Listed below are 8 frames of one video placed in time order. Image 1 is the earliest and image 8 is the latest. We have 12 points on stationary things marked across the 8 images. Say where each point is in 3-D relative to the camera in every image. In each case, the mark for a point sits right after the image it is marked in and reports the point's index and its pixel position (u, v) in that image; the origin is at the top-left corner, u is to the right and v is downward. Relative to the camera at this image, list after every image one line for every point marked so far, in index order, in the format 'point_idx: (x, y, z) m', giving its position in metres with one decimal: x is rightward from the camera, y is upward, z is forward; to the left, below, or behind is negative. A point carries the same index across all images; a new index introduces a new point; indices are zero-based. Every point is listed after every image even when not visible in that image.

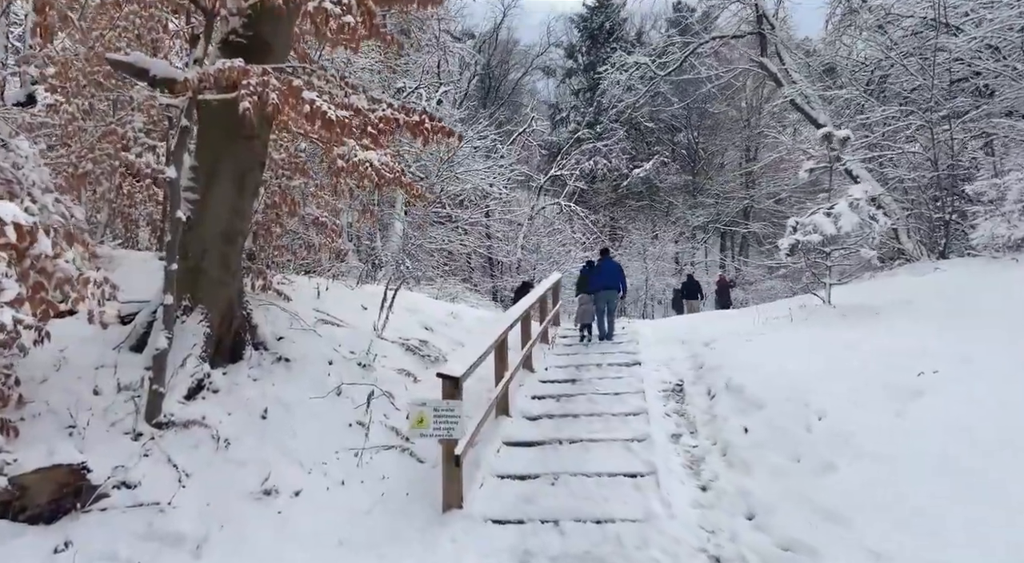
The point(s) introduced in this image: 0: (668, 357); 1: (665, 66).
0: (+1.9, -0.9, +8.9) m
1: (+3.6, +5.1, +17.8) m
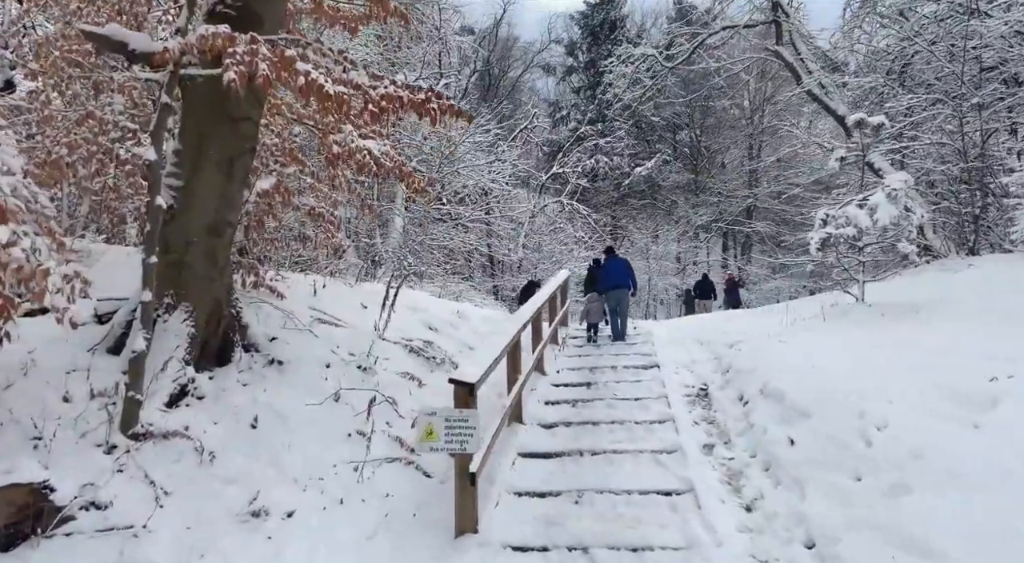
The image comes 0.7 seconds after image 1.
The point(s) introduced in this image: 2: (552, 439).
0: (+2.0, -0.9, +8.4) m
1: (+3.7, +5.1, +17.3) m
2: (+0.3, -1.2, +5.9) m
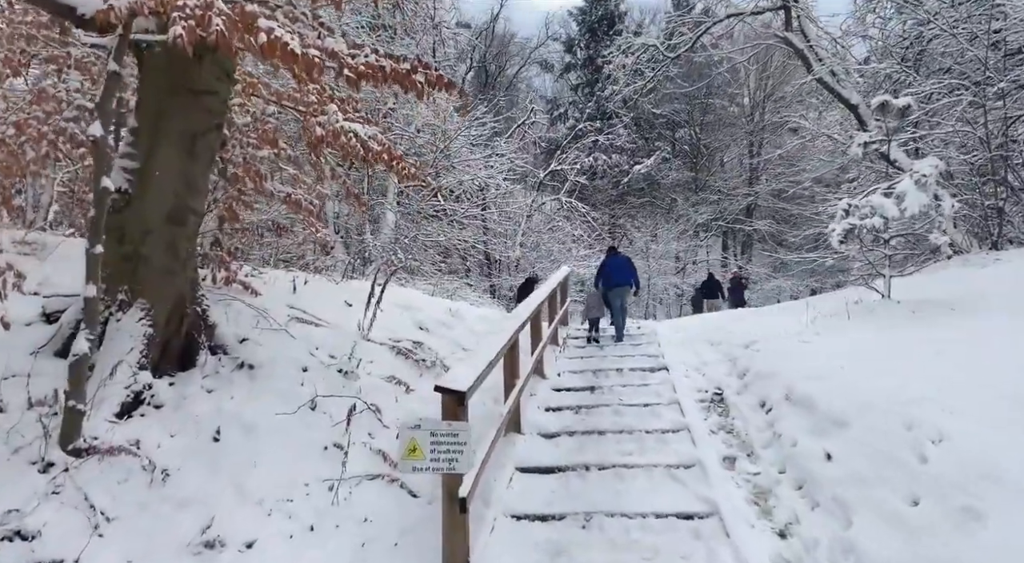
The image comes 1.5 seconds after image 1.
0: (+1.9, -0.8, +7.8) m
1: (+3.6, +5.1, +16.7) m
2: (+0.3, -1.2, +5.3) m
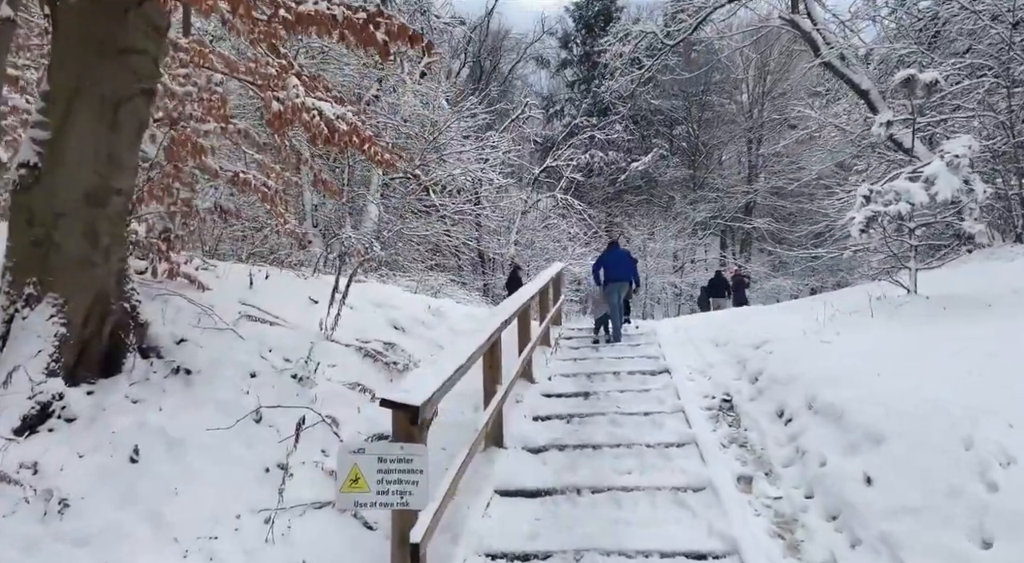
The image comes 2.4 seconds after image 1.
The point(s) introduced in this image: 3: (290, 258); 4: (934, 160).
0: (+1.8, -0.8, +7.0) m
1: (+3.4, +5.2, +16.0) m
2: (+0.2, -1.1, +4.6) m
3: (-2.8, +0.3, +9.5) m
4: (+3.5, +1.0, +6.3) m
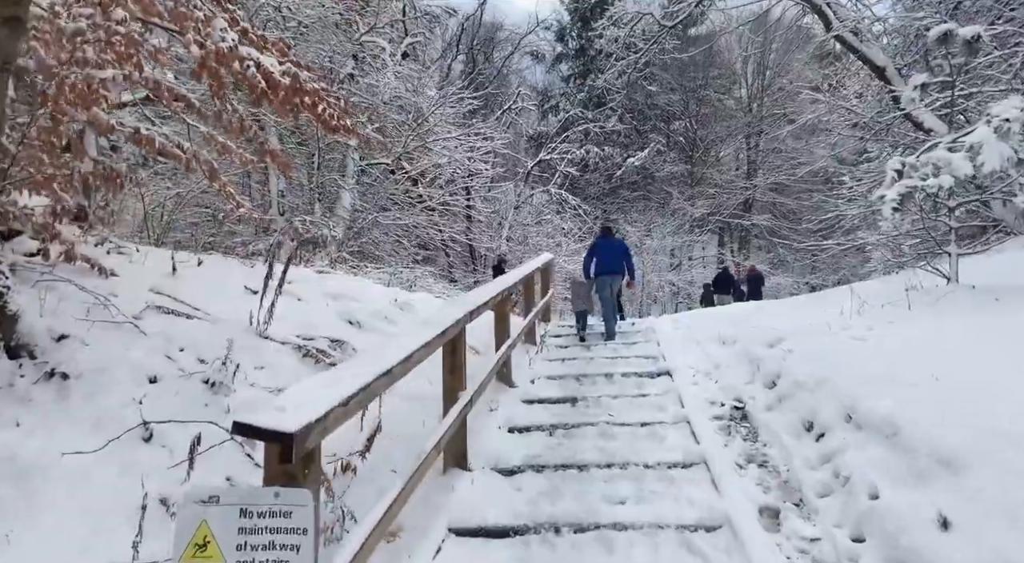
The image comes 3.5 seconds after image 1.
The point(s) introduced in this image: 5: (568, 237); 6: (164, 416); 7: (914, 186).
0: (+1.6, -0.7, +6.1) m
1: (+3.2, +5.3, +15.1) m
2: (0.0, -1.0, +3.7) m
3: (-3.0, +0.4, +8.6) m
4: (+3.4, +1.1, +5.4) m
5: (+1.5, +1.2, +19.8) m
6: (-1.6, -0.6, +3.5) m
7: (+3.0, +0.7, +5.6) m
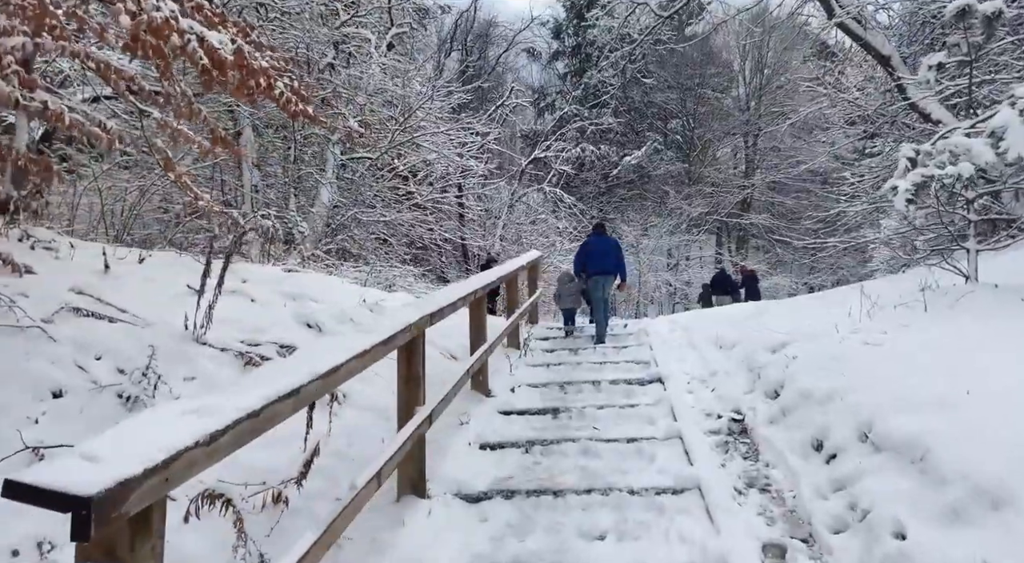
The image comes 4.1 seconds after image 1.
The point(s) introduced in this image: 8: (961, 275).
0: (+1.5, -0.7, +5.6) m
1: (+3.0, +5.3, +14.6) m
2: (-0.2, -1.0, +3.1) m
3: (-3.2, +0.4, +8.1) m
4: (+3.2, +1.1, +4.9) m
5: (+1.3, +1.2, +19.3) m
6: (-1.8, -0.6, +3.0) m
7: (+2.8, +0.7, +5.1) m
8: (+3.1, 0.0, +5.3) m
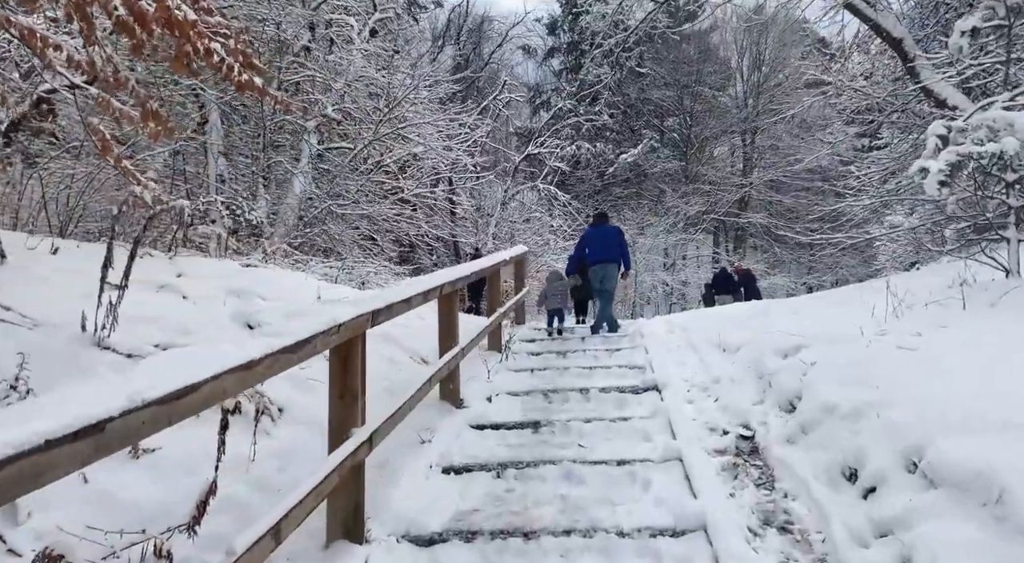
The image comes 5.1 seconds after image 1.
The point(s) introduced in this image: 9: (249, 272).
0: (+1.3, -0.6, +4.9) m
1: (+2.8, +5.3, +13.9) m
2: (-0.3, -1.0, +2.5) m
3: (-3.4, +0.4, +7.4) m
4: (+3.0, +1.2, +4.3) m
5: (+1.0, +1.2, +18.7) m
6: (-1.9, -0.6, +2.3) m
7: (+2.7, +0.7, +4.4) m
8: (+3.0, +0.1, +4.6) m
9: (-2.0, +0.1, +5.8) m
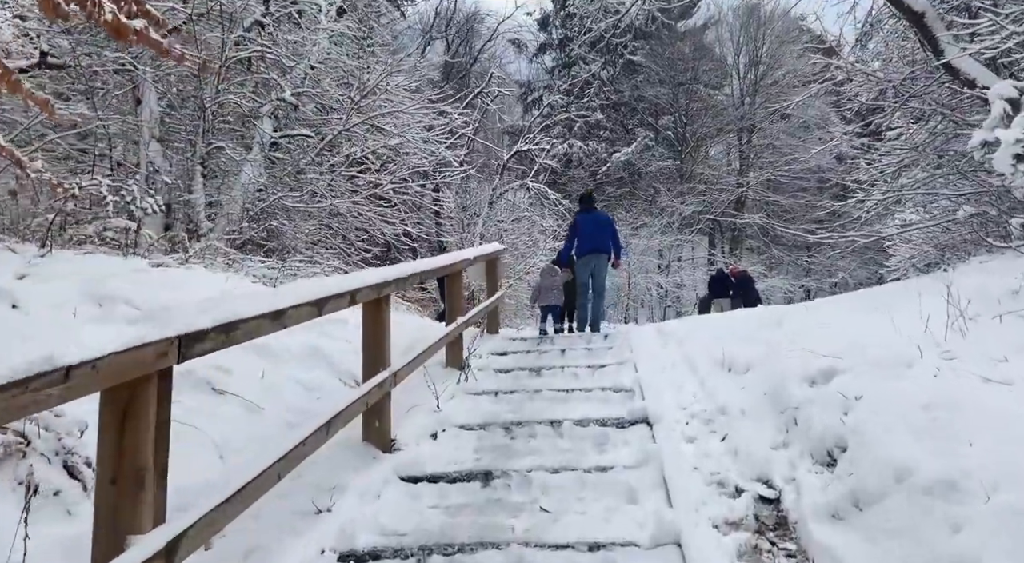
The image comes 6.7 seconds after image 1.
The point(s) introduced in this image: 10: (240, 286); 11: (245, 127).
0: (+1.0, -0.7, +3.9) m
1: (+2.5, +5.3, +12.9) m
2: (-0.5, -1.0, +1.4) m
3: (-3.7, +0.4, +6.3) m
4: (+2.8, +1.1, +3.2) m
5: (+0.7, +1.2, +17.6) m
6: (-2.1, -0.6, +1.2) m
7: (+2.4, +0.7, +3.4) m
8: (+2.7, +0.1, +3.6) m
9: (-2.3, +0.1, +4.7) m
10: (-1.9, 0.0, +5.4) m
11: (-3.5, +2.0, +9.8) m
